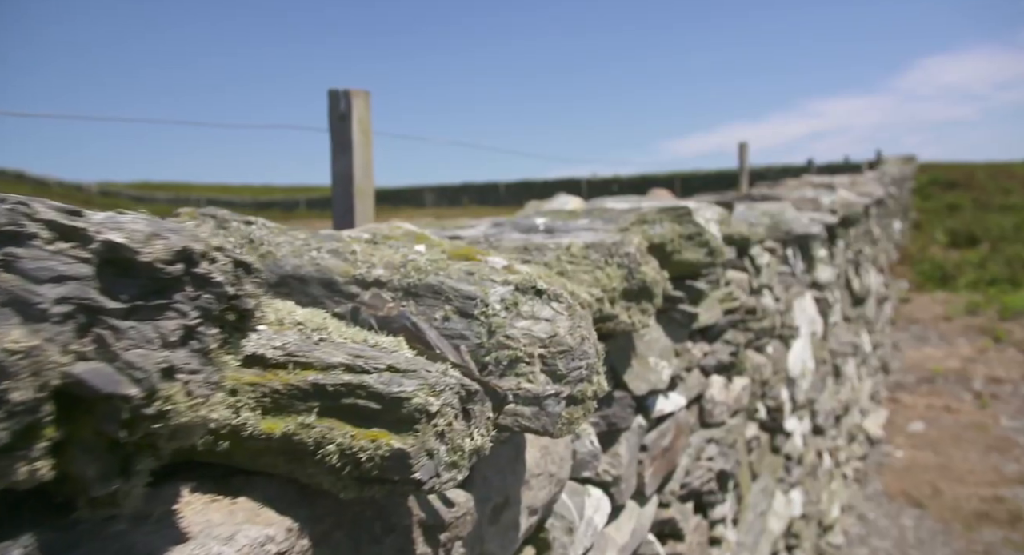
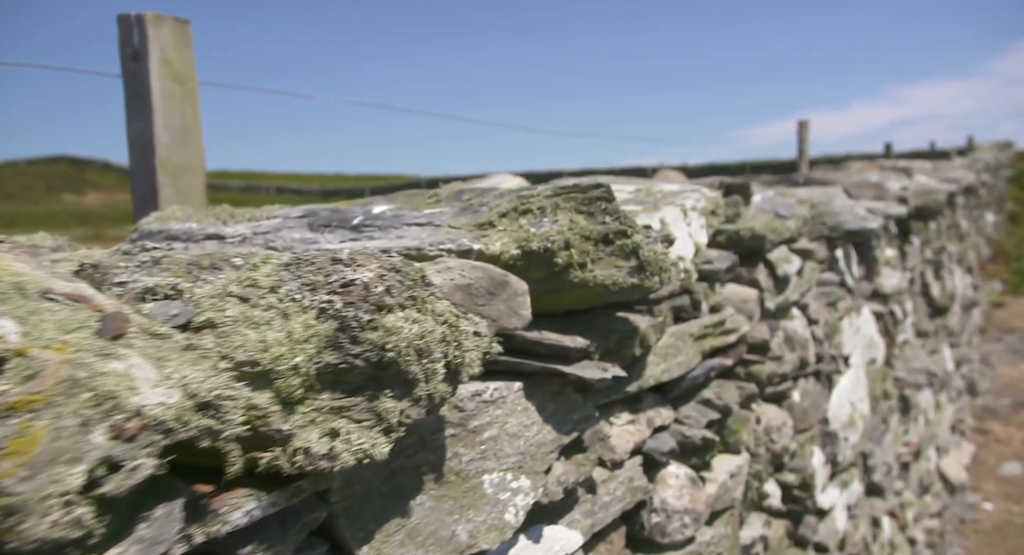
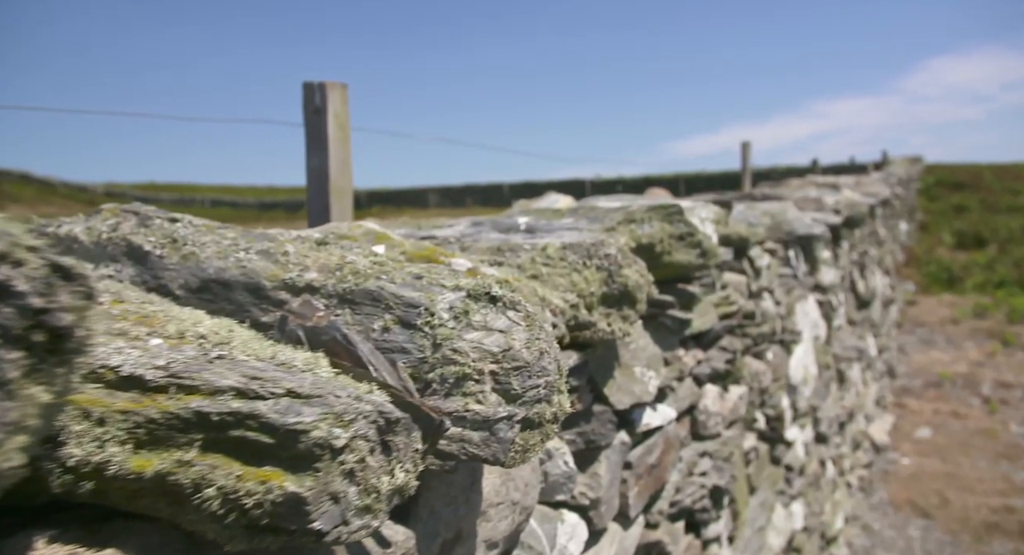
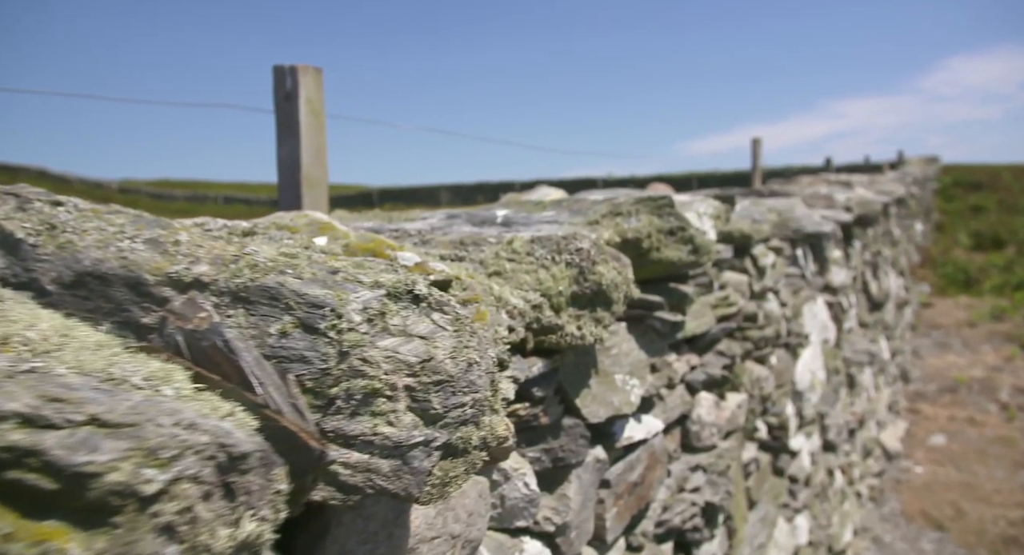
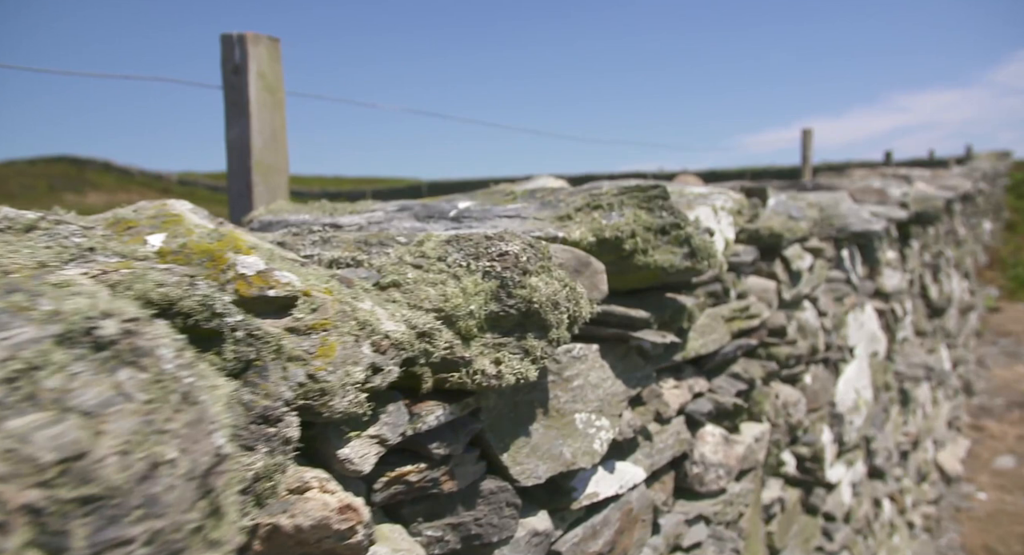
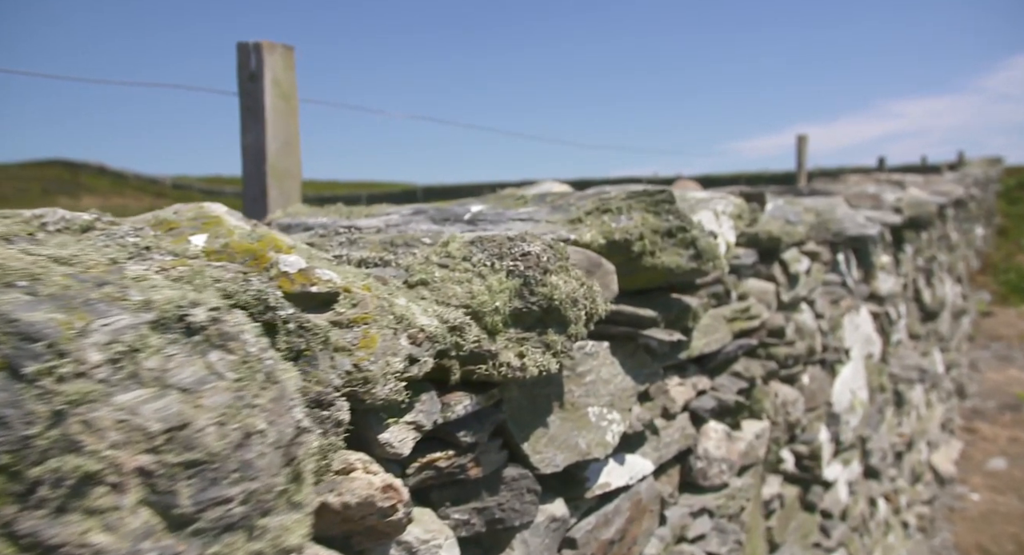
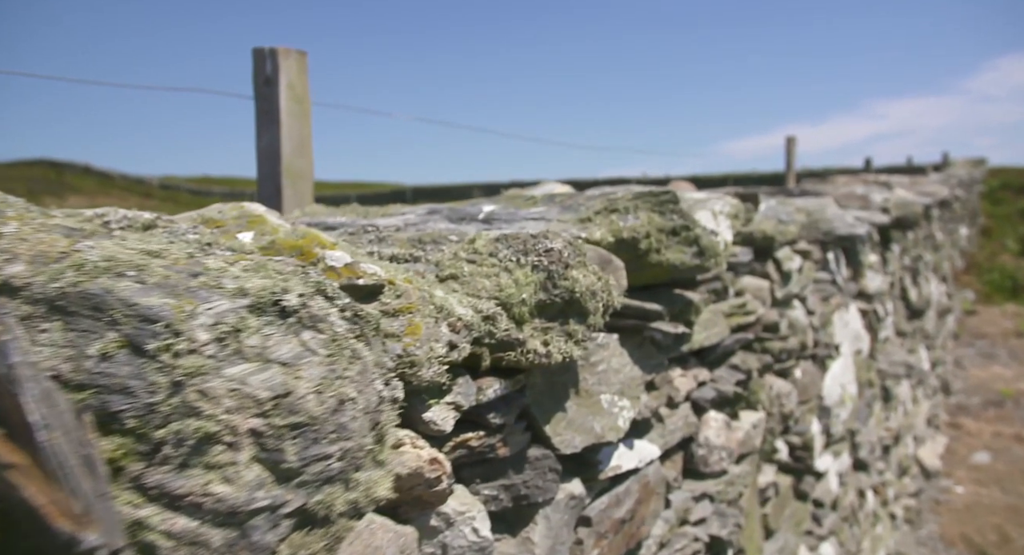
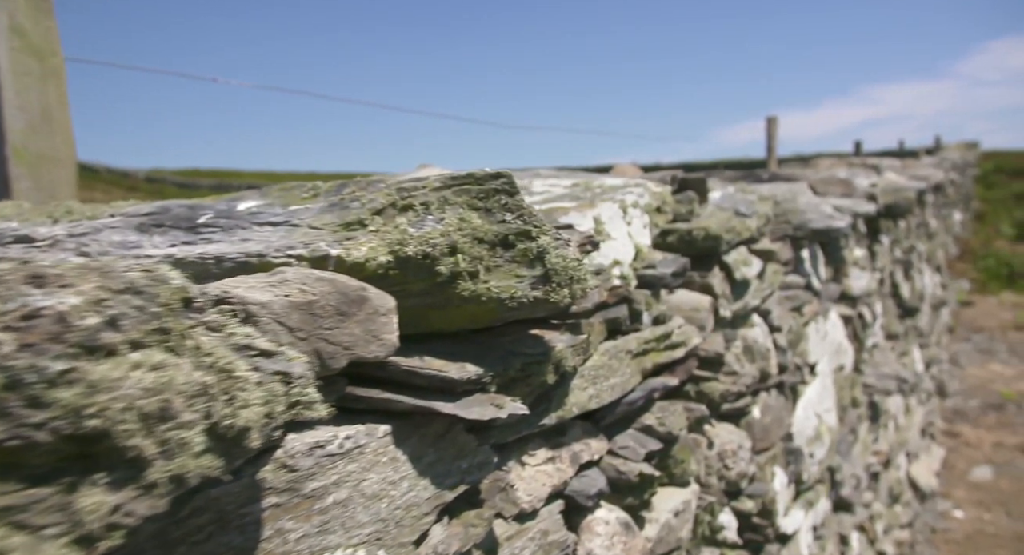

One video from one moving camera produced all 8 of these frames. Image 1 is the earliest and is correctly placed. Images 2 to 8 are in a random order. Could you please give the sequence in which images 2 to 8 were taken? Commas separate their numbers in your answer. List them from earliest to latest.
3, 4, 7, 6, 5, 2, 8
